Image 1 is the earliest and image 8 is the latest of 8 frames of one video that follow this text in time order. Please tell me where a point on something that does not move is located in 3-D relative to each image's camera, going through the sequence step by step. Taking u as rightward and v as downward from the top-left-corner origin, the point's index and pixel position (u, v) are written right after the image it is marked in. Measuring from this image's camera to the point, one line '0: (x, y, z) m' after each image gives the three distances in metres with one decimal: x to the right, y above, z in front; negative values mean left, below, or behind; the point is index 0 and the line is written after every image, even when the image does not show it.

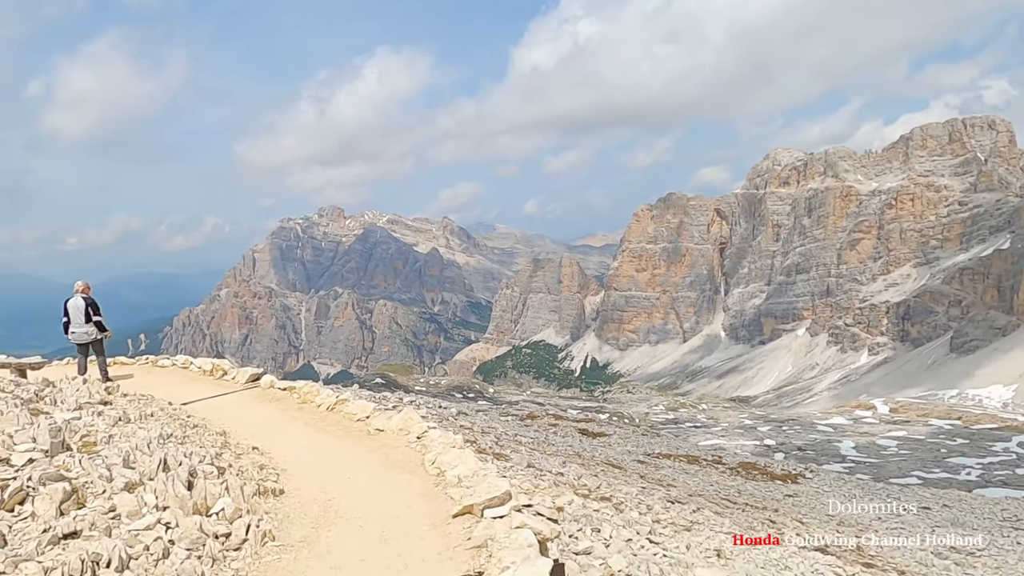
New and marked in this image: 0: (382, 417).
0: (-3.6, -3.6, +18.1) m
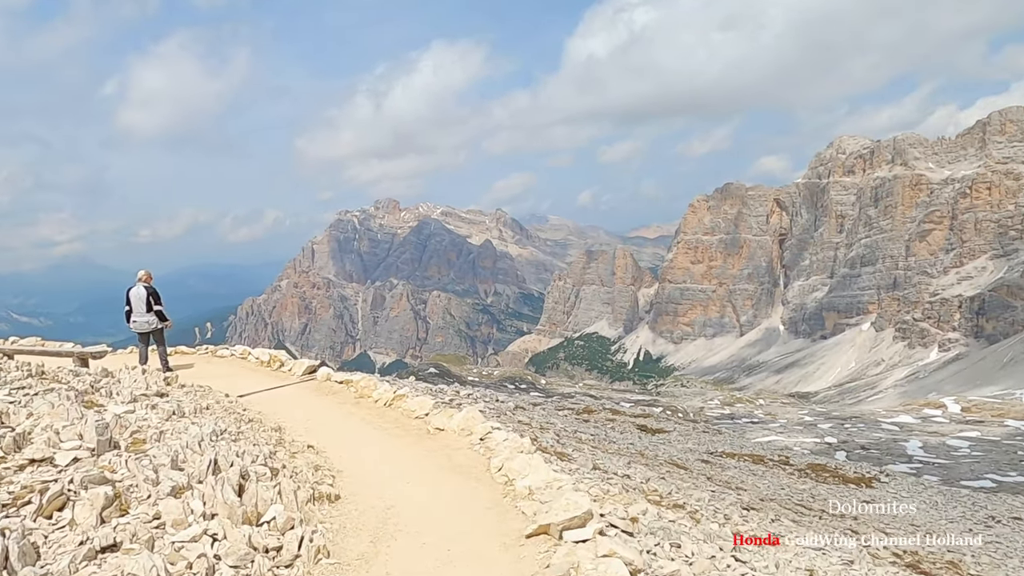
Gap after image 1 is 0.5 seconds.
0: (-1.8, -3.3, +17.0) m
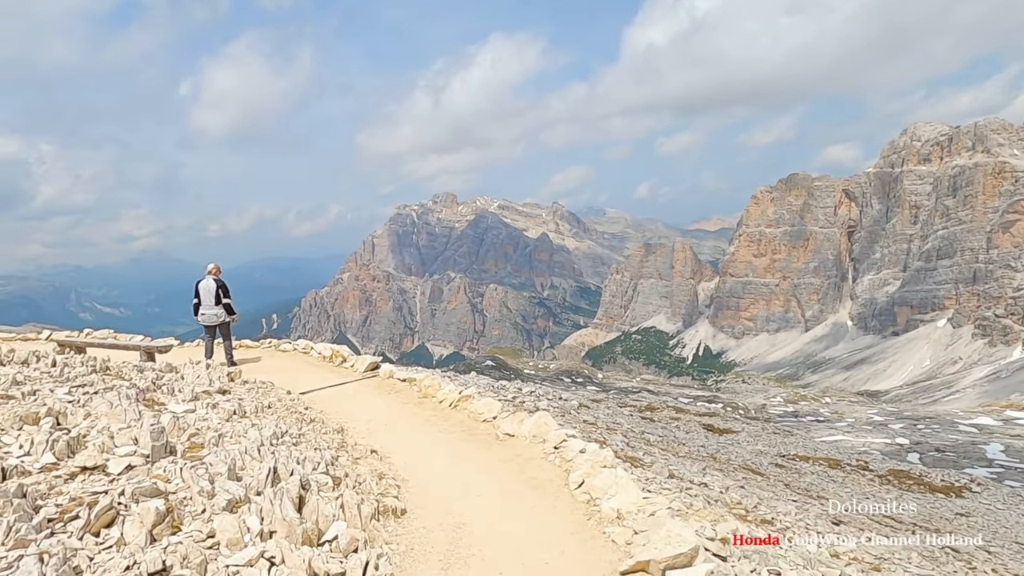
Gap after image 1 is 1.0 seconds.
0: (0.0, -3.2, +15.9) m
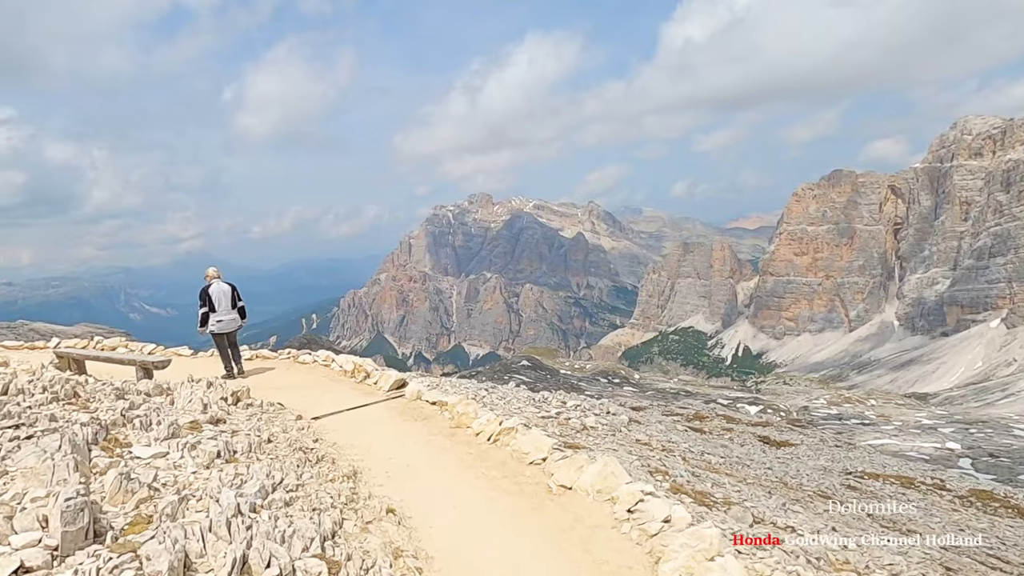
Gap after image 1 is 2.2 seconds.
0: (+1.0, -3.4, +12.4) m
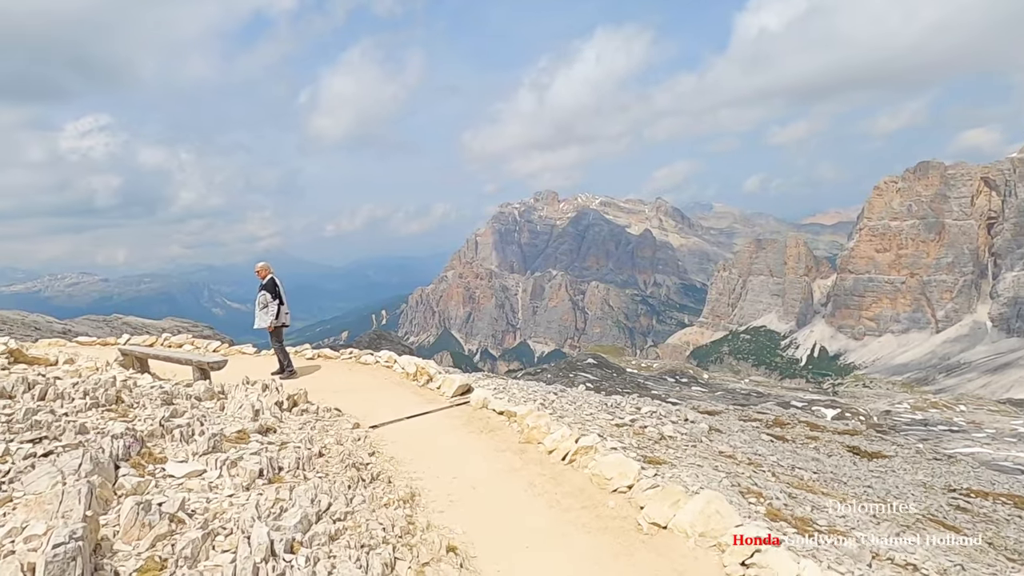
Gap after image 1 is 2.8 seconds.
0: (+2.3, -3.3, +10.4) m
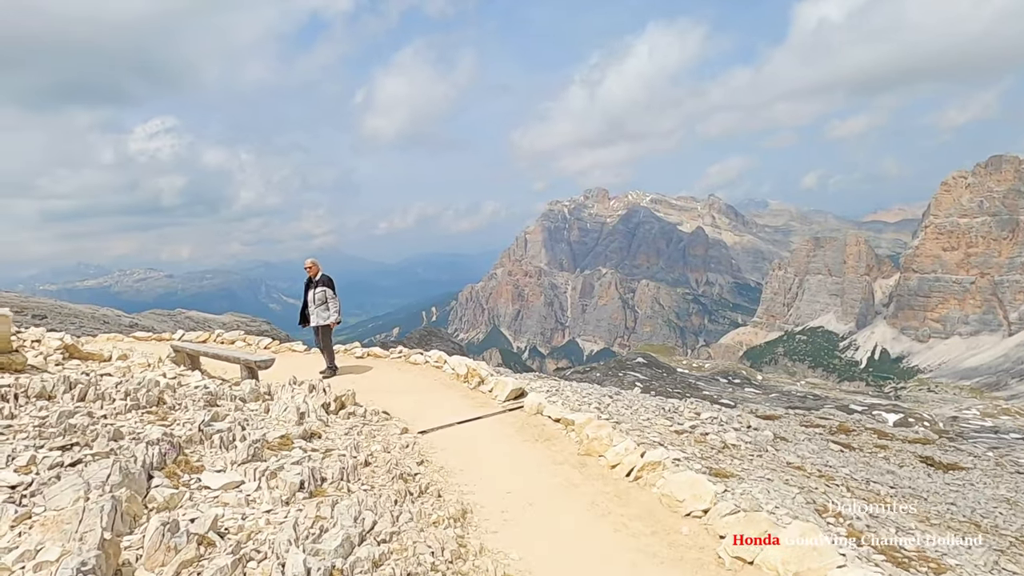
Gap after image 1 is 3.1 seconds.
0: (+3.2, -3.3, +9.2) m
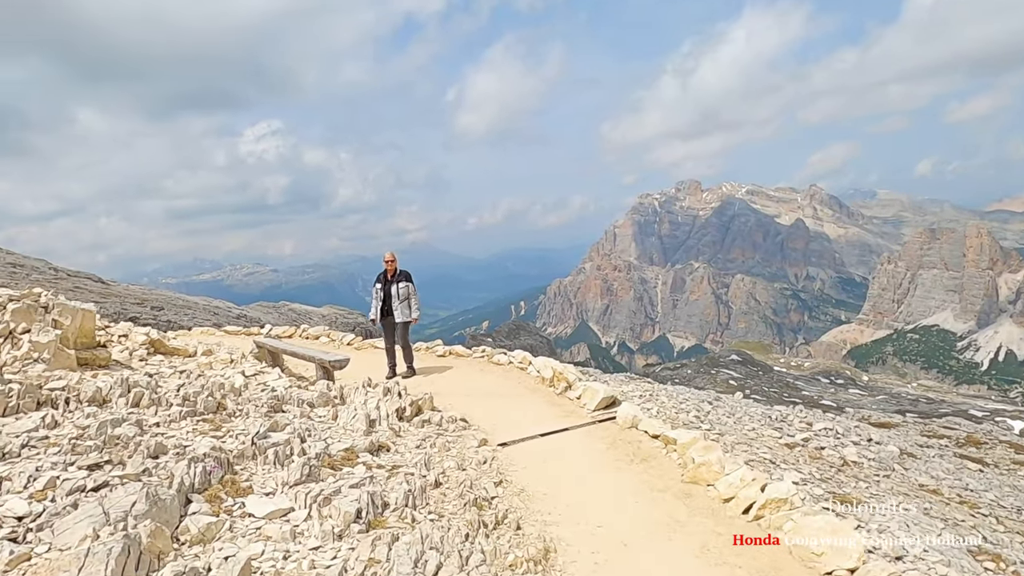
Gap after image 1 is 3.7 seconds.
0: (+4.2, -3.3, +7.0) m
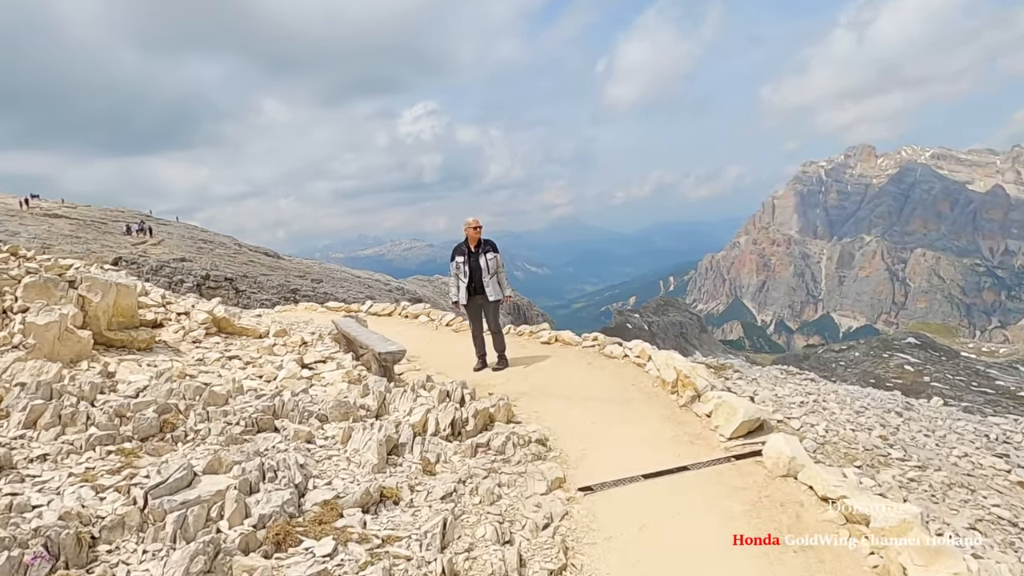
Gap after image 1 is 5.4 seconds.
0: (+3.8, -3.3, +1.8) m
